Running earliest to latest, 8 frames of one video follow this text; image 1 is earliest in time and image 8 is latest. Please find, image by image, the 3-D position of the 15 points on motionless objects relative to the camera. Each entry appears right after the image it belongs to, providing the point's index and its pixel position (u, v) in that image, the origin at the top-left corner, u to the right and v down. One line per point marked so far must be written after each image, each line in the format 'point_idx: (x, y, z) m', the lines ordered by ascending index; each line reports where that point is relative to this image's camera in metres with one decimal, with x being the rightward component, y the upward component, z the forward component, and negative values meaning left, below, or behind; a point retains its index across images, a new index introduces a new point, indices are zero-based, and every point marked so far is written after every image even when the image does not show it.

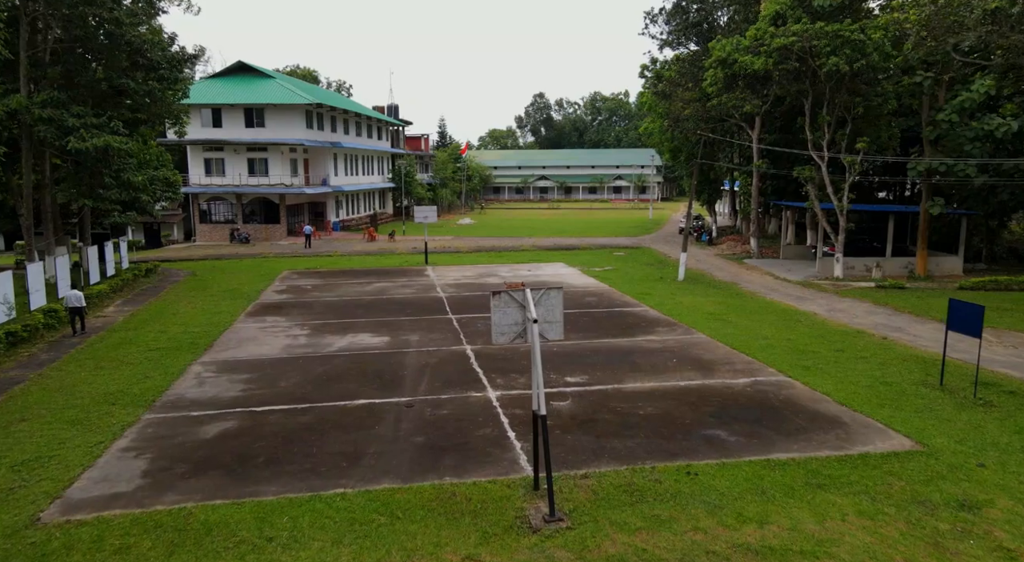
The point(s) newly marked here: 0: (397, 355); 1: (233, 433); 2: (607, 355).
0: (-2.5, -1.6, +14.9) m
1: (-4.1, -2.2, +10.2) m
2: (+2.0, -1.6, +14.8) m
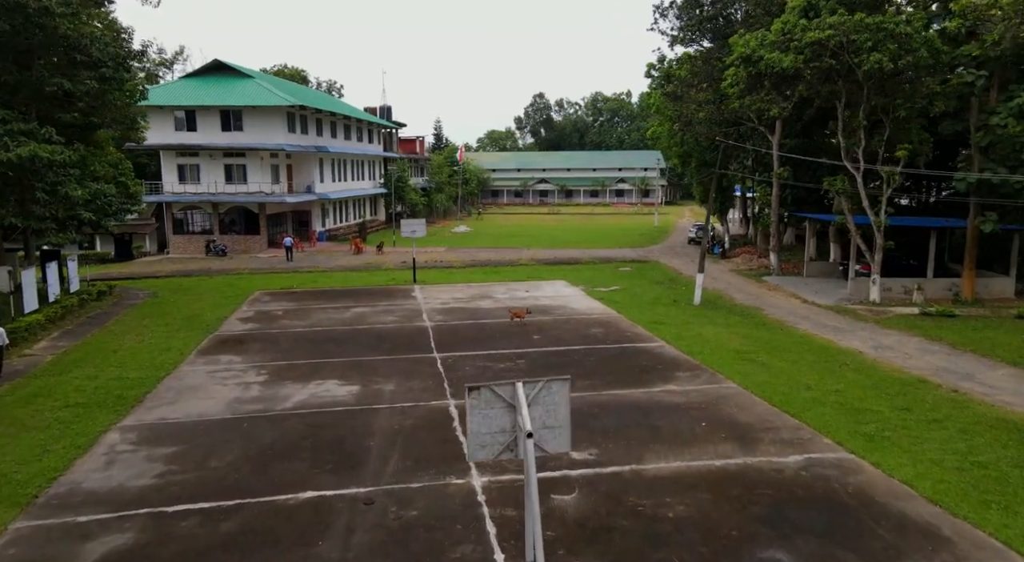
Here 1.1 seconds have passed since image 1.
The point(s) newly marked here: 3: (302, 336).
0: (-2.6, -2.3, +12.3) m
1: (-4.2, -3.0, +7.5) m
2: (+1.9, -2.3, +12.1) m
3: (-5.5, -1.4, +18.4) m
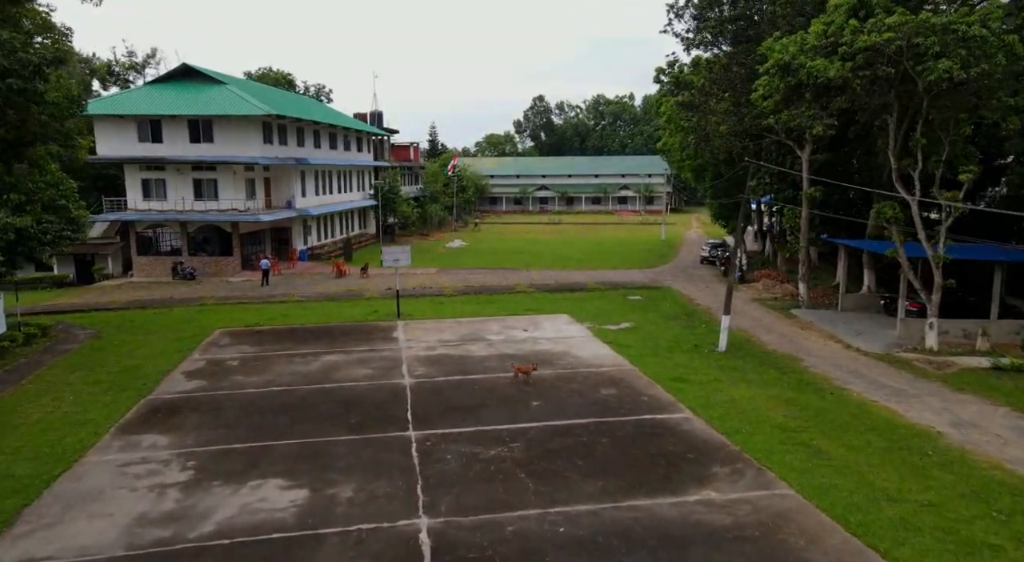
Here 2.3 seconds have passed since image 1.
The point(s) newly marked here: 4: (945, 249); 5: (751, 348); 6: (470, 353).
0: (-2.7, -3.5, +9.2) m
1: (-4.3, -4.1, +4.4) m
2: (+1.8, -3.5, +9.0) m
3: (-5.7, -2.6, +15.3) m
4: (+11.4, +0.8, +18.4) m
5: (+6.6, -1.8, +19.3) m
6: (-1.2, -2.0, +19.3) m
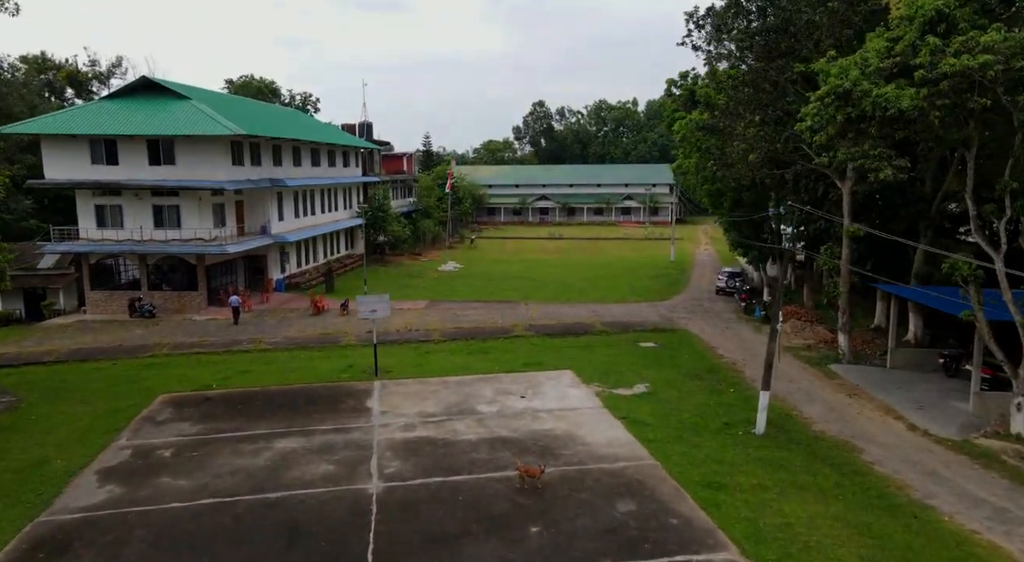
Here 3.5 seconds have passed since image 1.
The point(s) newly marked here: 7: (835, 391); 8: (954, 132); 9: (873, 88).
0: (-2.9, -5.0, +5.9) m
1: (-4.5, -5.6, +1.1) m
2: (+1.6, -5.0, +5.7) m
3: (-5.8, -4.1, +12.0) m
4: (+11.3, -0.7, +15.1) m
5: (+6.5, -3.4, +16.0) m
6: (-1.3, -3.5, +16.0) m
7: (+8.7, -2.9, +18.7) m
8: (+8.8, +2.9, +13.8) m
9: (+7.1, +3.8, +13.7) m
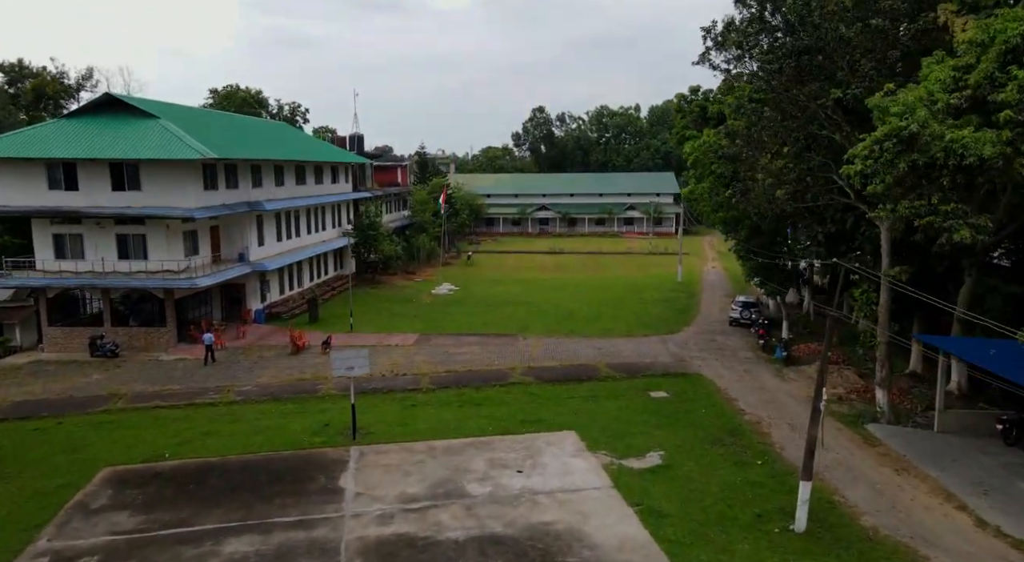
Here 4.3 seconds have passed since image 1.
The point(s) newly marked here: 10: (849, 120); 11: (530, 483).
0: (-3.0, -6.3, +3.4) m
1: (-4.6, -6.9, -1.3) m
2: (+1.5, -6.3, +3.3) m
3: (-5.9, -5.4, +9.5) m
4: (+11.2, -2.0, +12.6) m
5: (+6.4, -4.7, +13.5) m
6: (-1.4, -4.8, +13.5) m
7: (+8.6, -4.3, +16.3) m
8: (+8.6, +1.6, +11.3) m
9: (+7.0, +2.5, +11.3) m
10: (+8.8, +4.2, +18.2) m
11: (+0.4, -4.5, +15.7) m
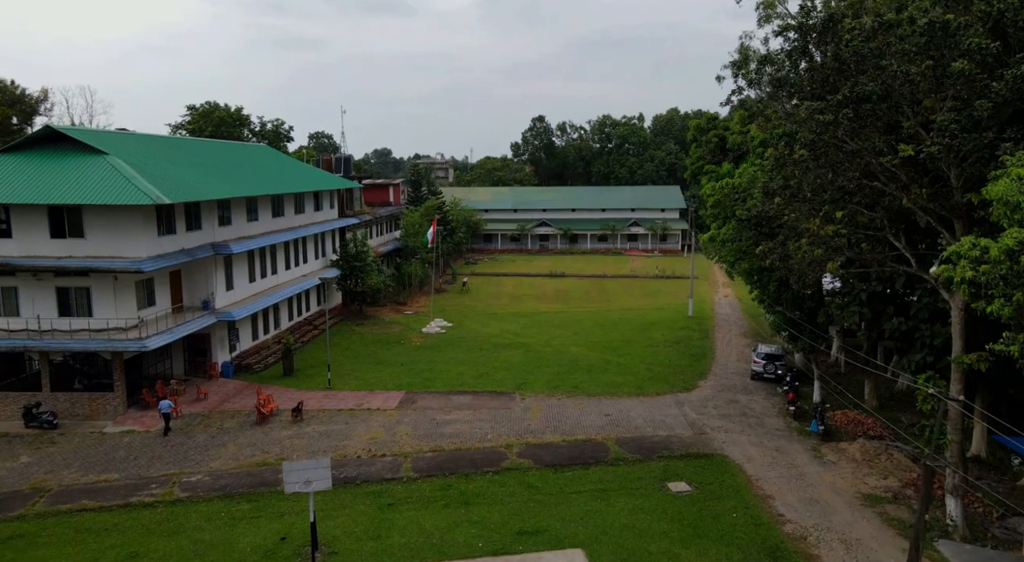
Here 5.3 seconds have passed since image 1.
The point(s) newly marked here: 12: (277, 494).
0: (-3.1, -8.2, +0.1) m
1: (-4.7, -8.8, -4.6) m
2: (+1.4, -8.2, 0.0) m
3: (-6.0, -7.4, +6.2) m
4: (+11.0, -4.0, +9.4) m
5: (+6.2, -6.7, +10.3) m
6: (-1.5, -6.8, +10.3) m
7: (+8.4, -6.2, +13.0) m
8: (+8.5, -0.3, +8.1) m
9: (+6.9, +0.5, +8.0) m
10: (+8.7, +2.2, +15.0) m
11: (+0.3, -6.4, +12.4) m
12: (-6.1, -5.5, +18.2) m
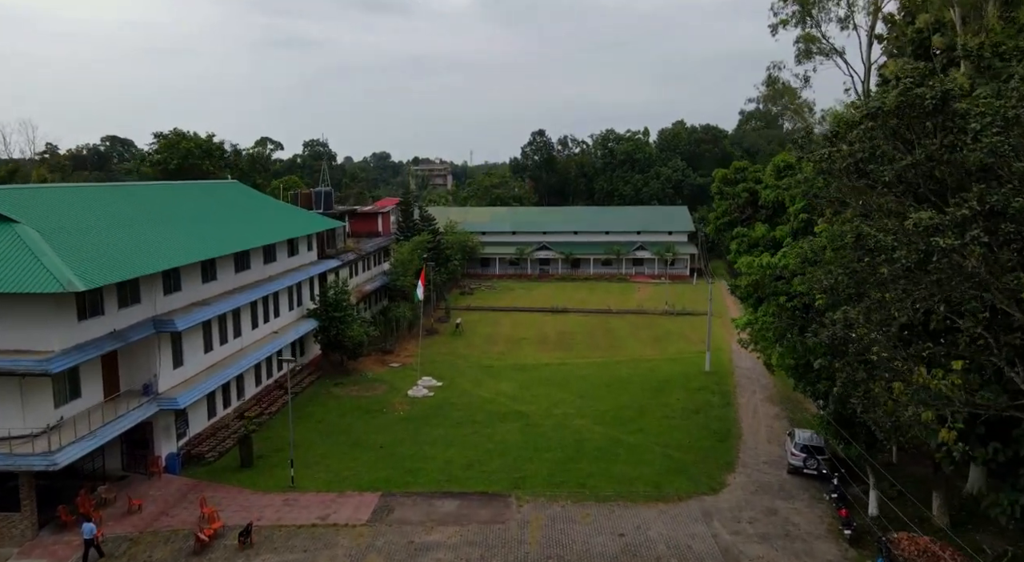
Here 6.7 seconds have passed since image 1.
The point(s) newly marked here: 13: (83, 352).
0: (-3.3, -10.8, -4.0) m
1: (-4.9, -11.4, -8.8) m
2: (+1.2, -10.8, -4.2) m
3: (-6.2, -10.0, +2.0) m
4: (+10.9, -6.6, +5.2) m
5: (+6.1, -9.3, +6.1) m
6: (-1.7, -9.4, +6.1) m
7: (+8.3, -8.9, +8.8) m
8: (+8.4, -3.0, +3.9) m
9: (+6.7, -2.1, +3.9) m
10: (+8.5, -0.4, +10.8) m
11: (+0.1, -9.1, +8.2) m
12: (-6.3, -8.2, +14.0) m
13: (-11.9, -1.9, +19.4) m
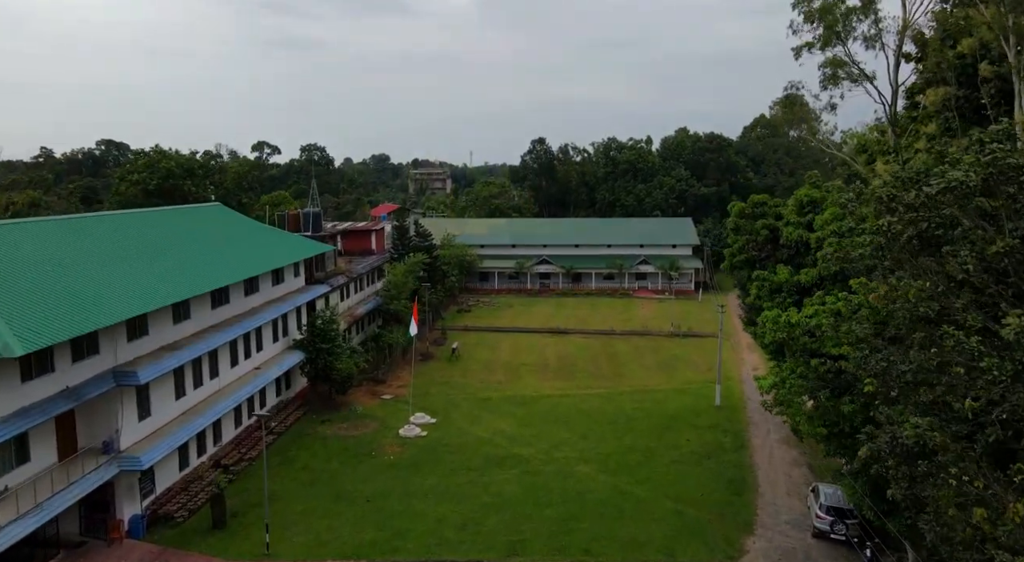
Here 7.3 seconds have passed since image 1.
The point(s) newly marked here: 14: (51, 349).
0: (-3.4, -12.2, -6.2) m
1: (-5.0, -12.8, -10.9) m
2: (+1.1, -12.2, -6.3) m
3: (-6.3, -11.4, -0.1) m
4: (+10.8, -8.1, +3.0) m
5: (+6.0, -10.7, +3.9) m
6: (-1.8, -10.8, +3.9) m
7: (+8.2, -10.3, +6.7) m
8: (+8.3, -4.4, +1.8) m
9: (+6.7, -3.5, +1.7) m
10: (+8.5, -1.9, +8.7) m
11: (0.0, -10.5, +6.1) m
12: (-6.4, -9.6, +11.9) m
13: (-12.0, -3.3, +17.3) m
14: (-12.2, -1.4, +18.4) m
